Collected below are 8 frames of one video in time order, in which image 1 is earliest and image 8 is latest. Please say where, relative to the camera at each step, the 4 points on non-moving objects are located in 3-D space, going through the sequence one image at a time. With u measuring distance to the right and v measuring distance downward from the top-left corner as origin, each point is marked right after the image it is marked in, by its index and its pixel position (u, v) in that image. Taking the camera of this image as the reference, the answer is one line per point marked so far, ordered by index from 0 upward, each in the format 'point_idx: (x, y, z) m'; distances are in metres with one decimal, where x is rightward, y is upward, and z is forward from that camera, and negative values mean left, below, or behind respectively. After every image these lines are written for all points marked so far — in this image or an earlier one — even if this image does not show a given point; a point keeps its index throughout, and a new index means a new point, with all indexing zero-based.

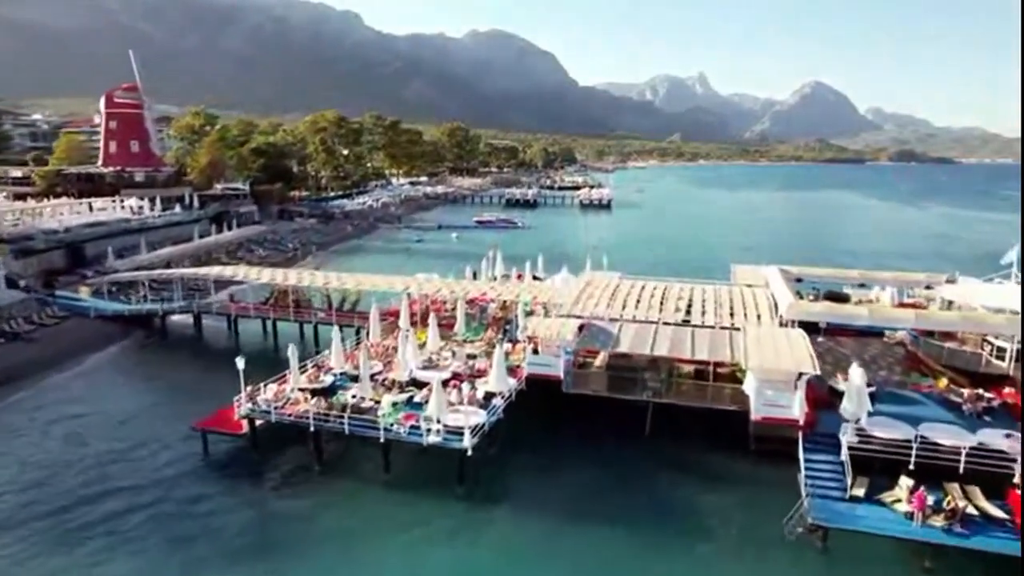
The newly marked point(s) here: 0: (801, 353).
0: (+8.6, -2.0, +19.9) m
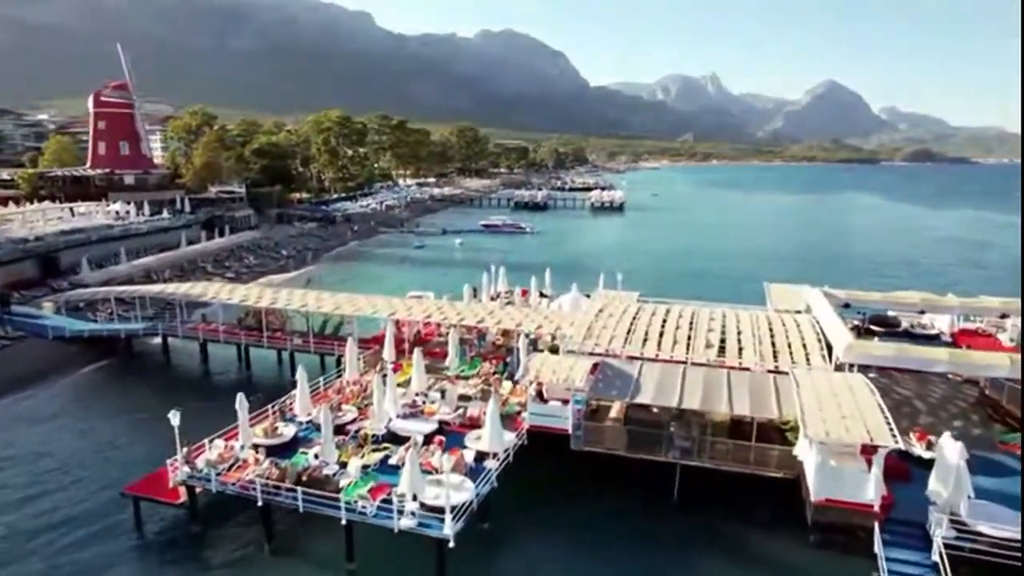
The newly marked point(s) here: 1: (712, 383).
0: (+8.5, -3.0, +16.0) m
1: (+5.6, -2.6, +18.6) m
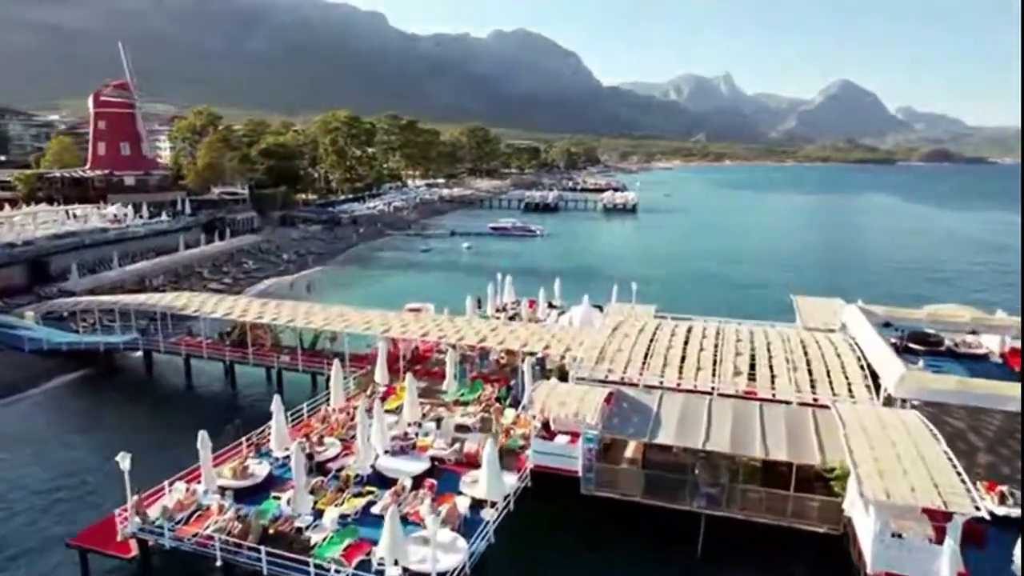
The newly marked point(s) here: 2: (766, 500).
0: (+8.5, -3.5, +13.7) m
1: (+5.6, -3.1, +16.3) m
2: (+5.7, -4.7, +15.0) m
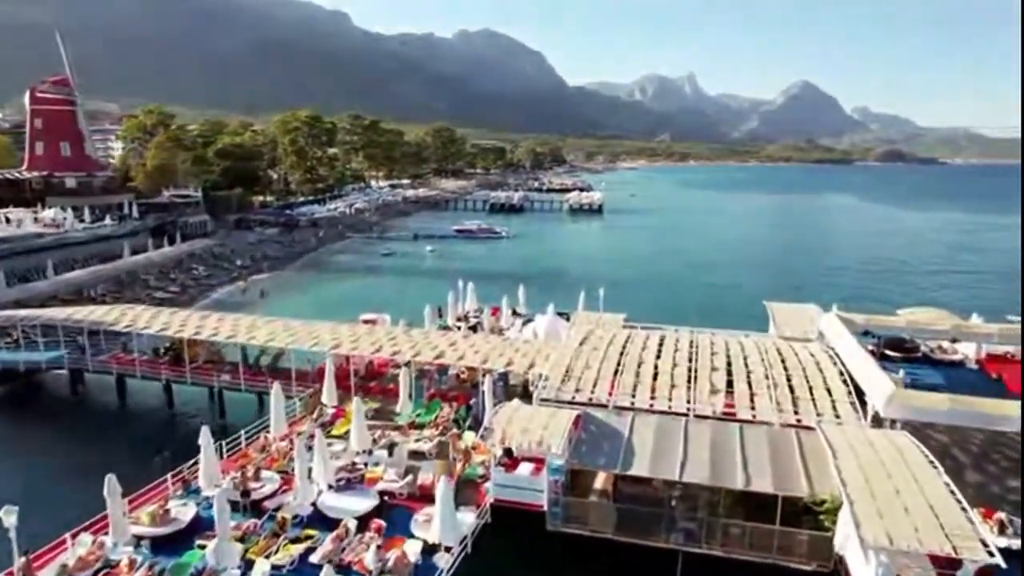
0: (+7.7, -3.8, +12.5) m
1: (+4.7, -3.4, +14.9) m
2: (+4.8, -5.0, +13.7) m
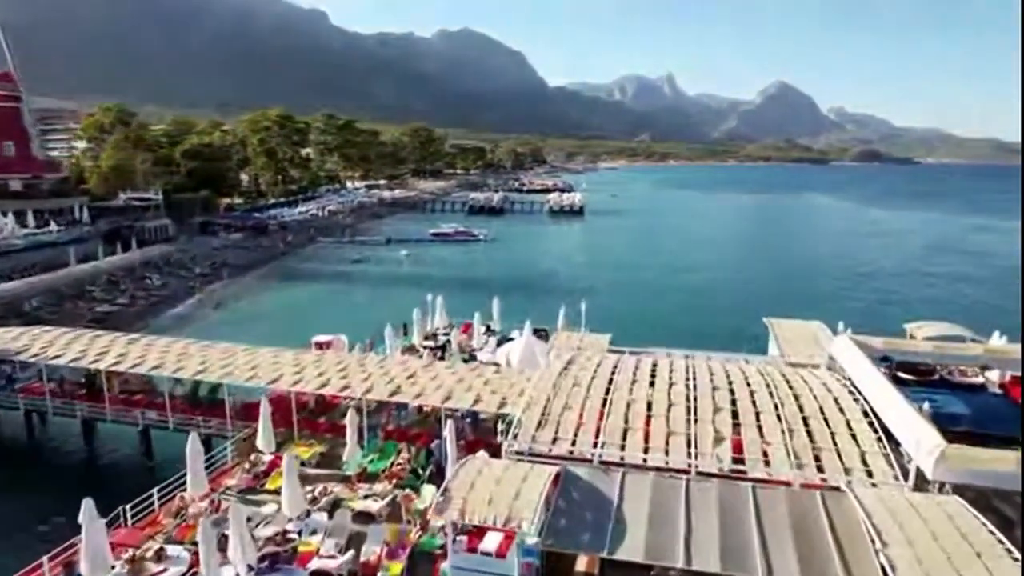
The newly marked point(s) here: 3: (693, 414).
0: (+7.1, -4.3, +9.8) m
1: (+4.0, -4.0, +12.2) m
2: (+4.2, -5.6, +11.0) m
3: (+4.2, -2.9, +16.0) m
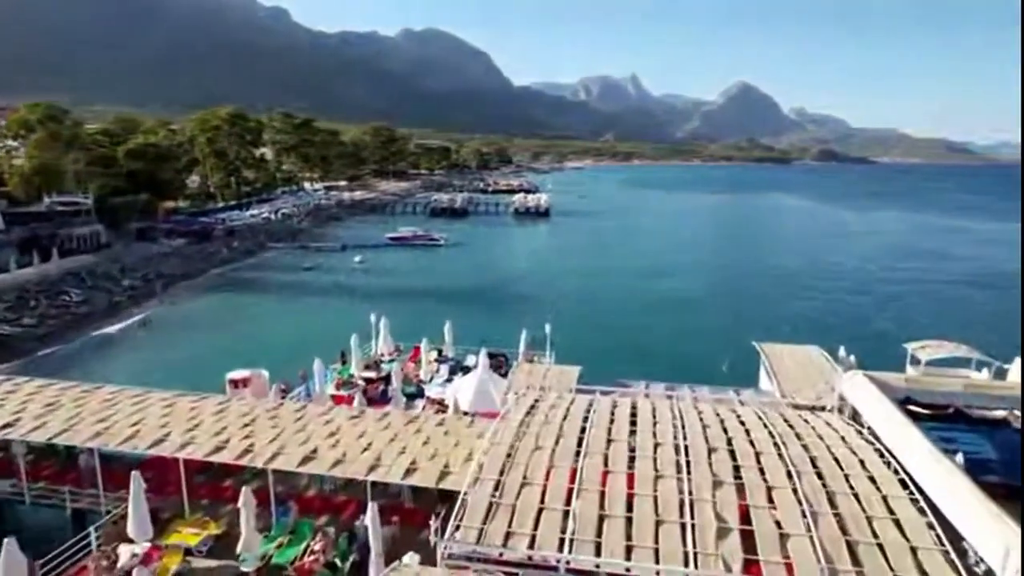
0: (+6.3, -5.0, +6.6) m
1: (+3.2, -4.7, +8.8) m
2: (+3.4, -6.3, +7.6) m
3: (+3.2, -3.6, +12.7) m
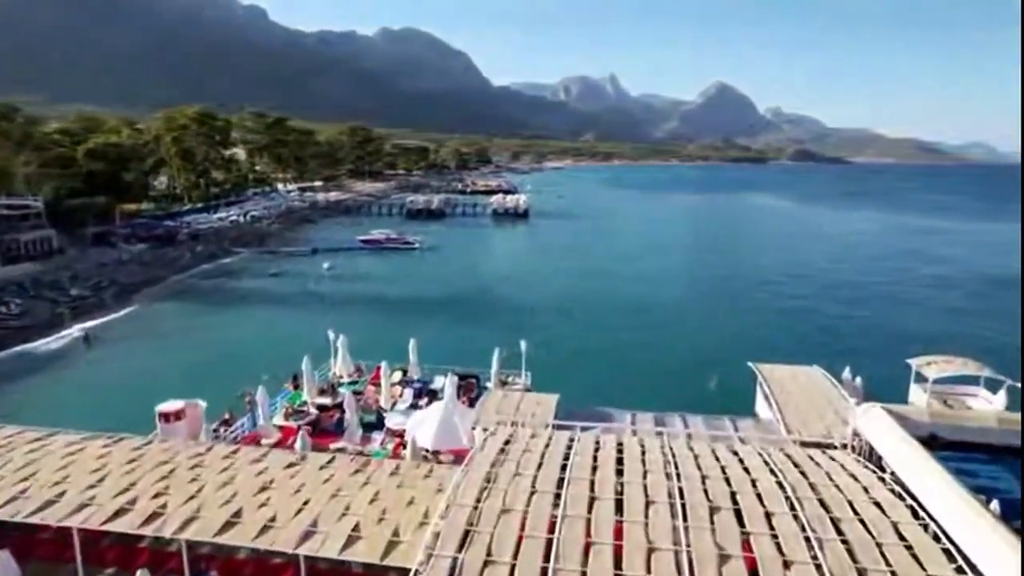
0: (+5.9, -5.4, +4.5) m
1: (+2.7, -5.1, +6.7) m
2: (+3.0, -6.7, +5.5) m
3: (+2.6, -4.0, +10.5) m
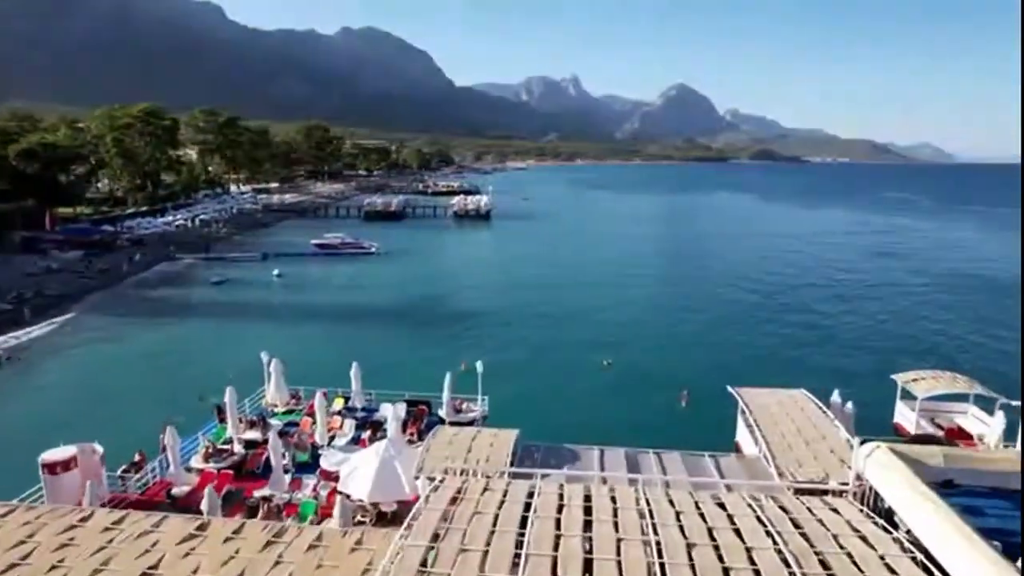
0: (+5.5, -5.8, +2.6) m
1: (+2.2, -5.6, +4.5) m
2: (+2.6, -7.2, +3.4) m
3: (+1.9, -4.5, +8.4) m
